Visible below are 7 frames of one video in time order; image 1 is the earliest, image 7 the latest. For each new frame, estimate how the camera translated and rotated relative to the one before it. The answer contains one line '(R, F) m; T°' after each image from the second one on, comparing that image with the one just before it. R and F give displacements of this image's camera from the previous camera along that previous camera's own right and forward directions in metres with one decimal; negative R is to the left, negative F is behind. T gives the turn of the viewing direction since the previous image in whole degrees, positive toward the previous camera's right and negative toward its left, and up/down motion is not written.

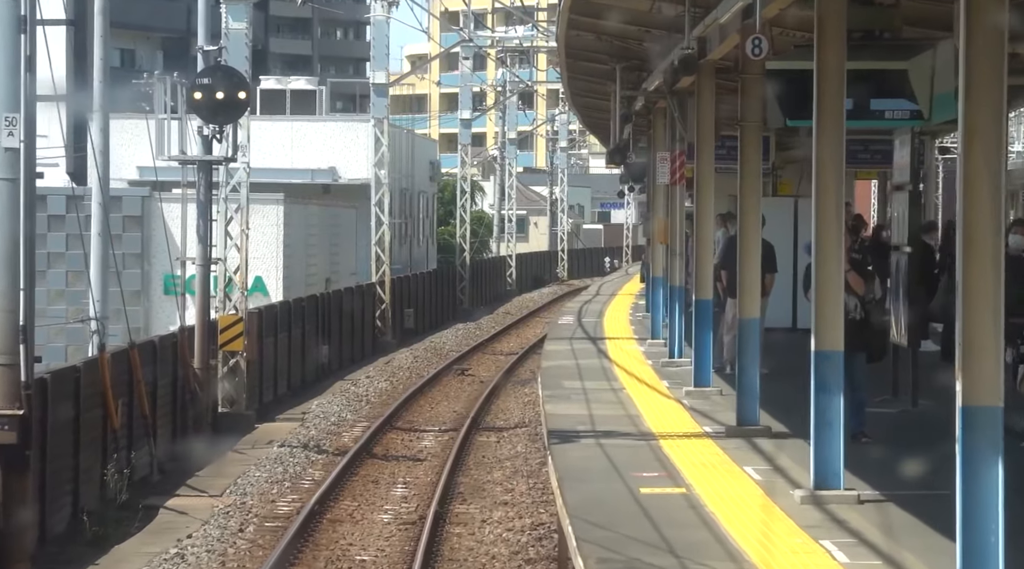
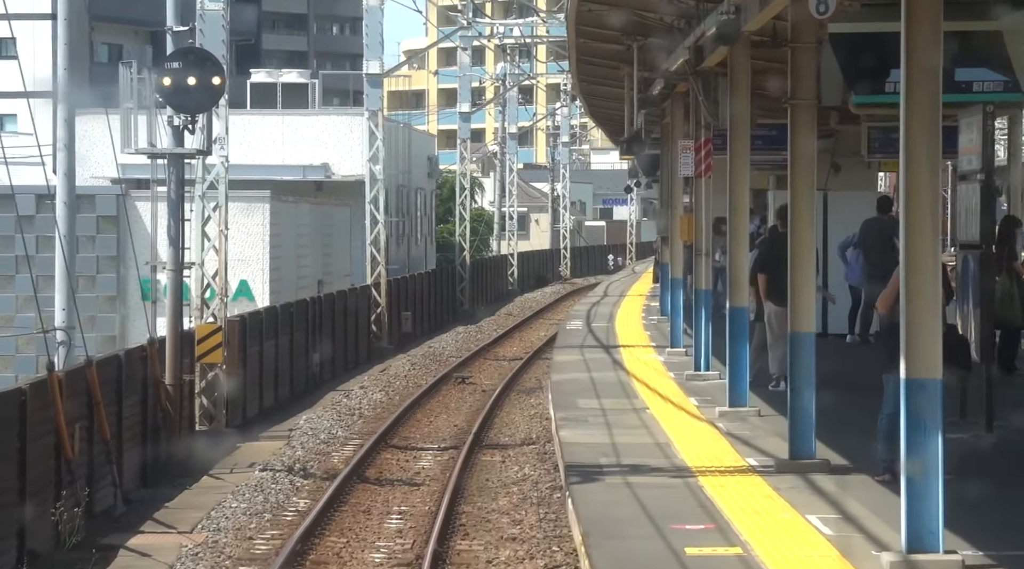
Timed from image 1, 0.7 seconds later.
(-0.1, +1.9) m; 0°
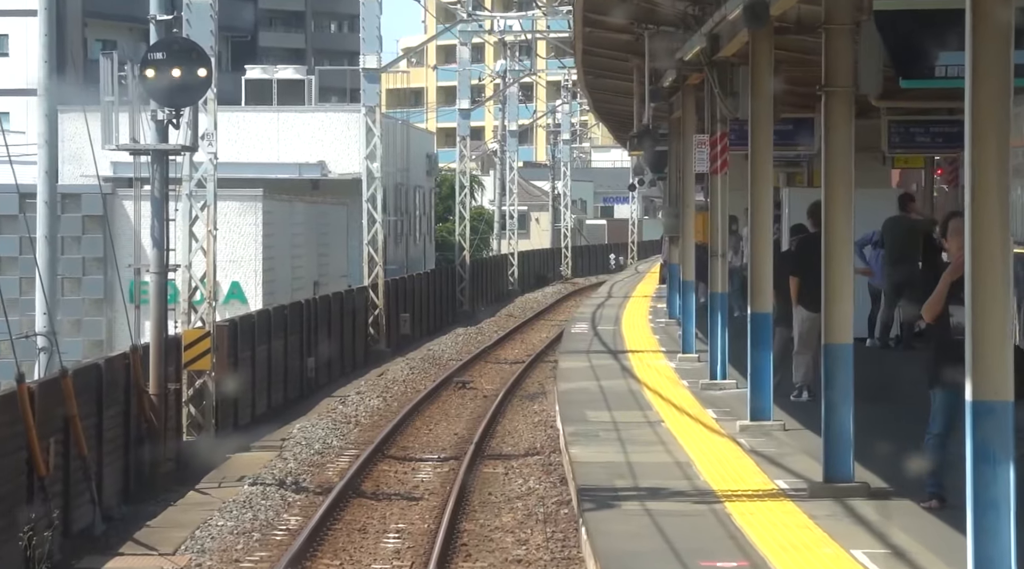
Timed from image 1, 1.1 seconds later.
(0.0, +0.9) m; 0°
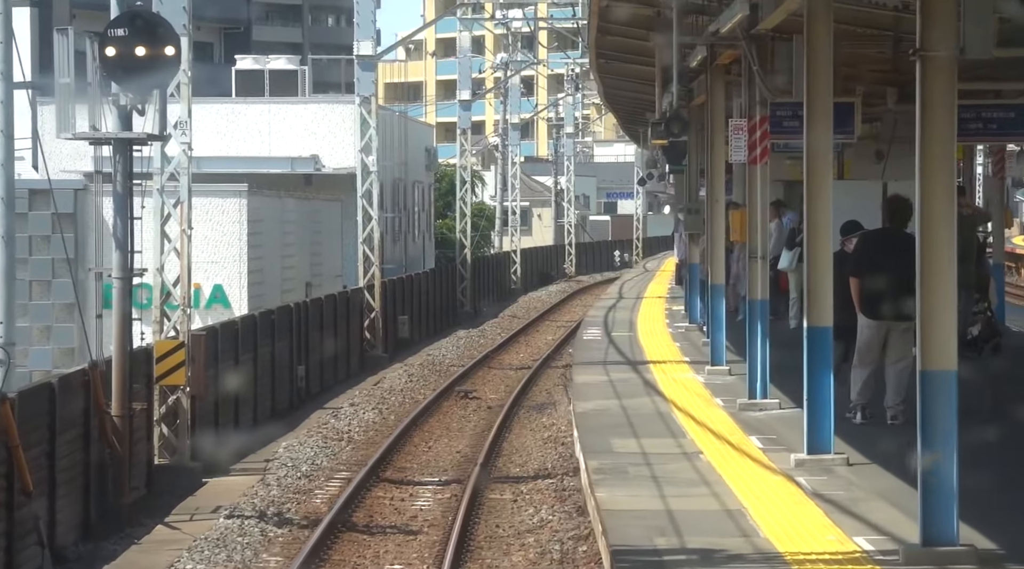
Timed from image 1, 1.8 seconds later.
(-0.1, +1.9) m; 0°
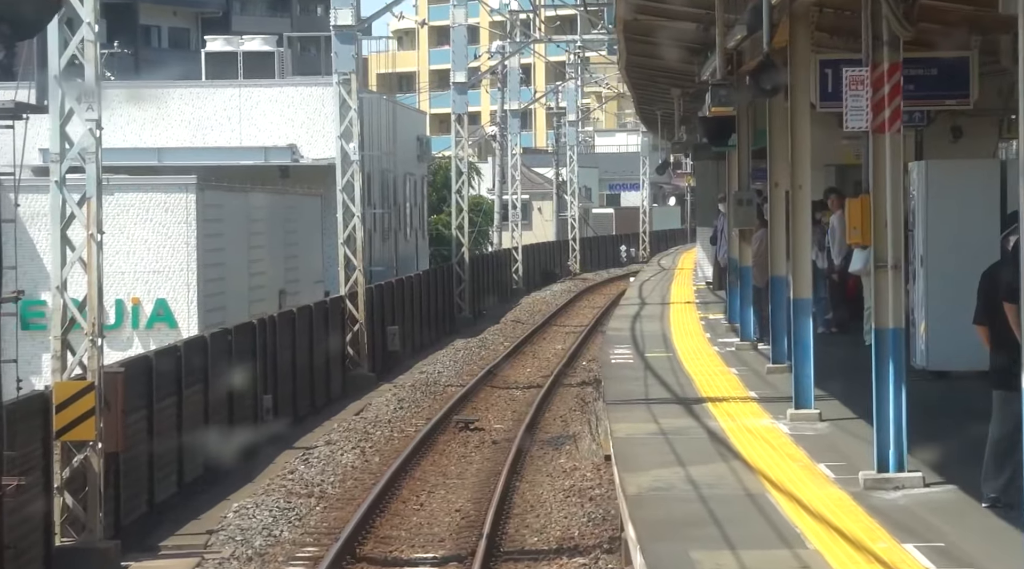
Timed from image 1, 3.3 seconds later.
(-0.1, +4.1) m; 0°
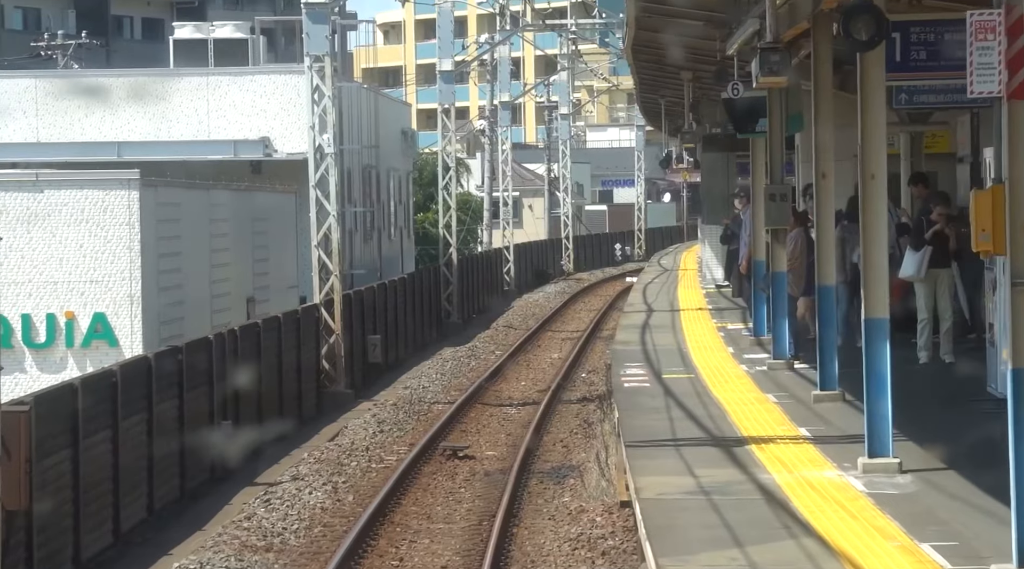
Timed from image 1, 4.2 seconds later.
(0.0, +2.5) m; 0°
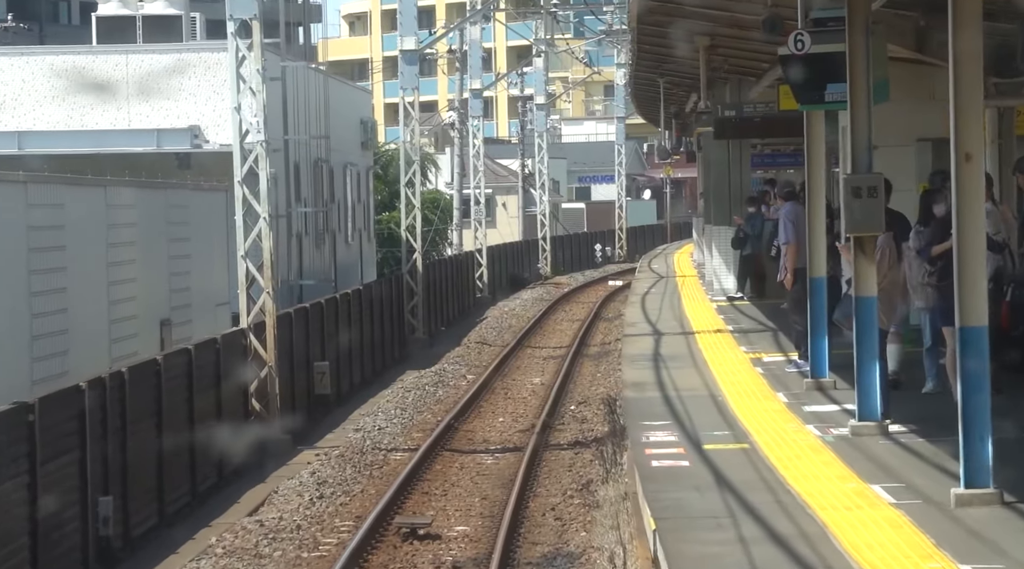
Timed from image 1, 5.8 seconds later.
(0.0, +4.4) m; +1°
